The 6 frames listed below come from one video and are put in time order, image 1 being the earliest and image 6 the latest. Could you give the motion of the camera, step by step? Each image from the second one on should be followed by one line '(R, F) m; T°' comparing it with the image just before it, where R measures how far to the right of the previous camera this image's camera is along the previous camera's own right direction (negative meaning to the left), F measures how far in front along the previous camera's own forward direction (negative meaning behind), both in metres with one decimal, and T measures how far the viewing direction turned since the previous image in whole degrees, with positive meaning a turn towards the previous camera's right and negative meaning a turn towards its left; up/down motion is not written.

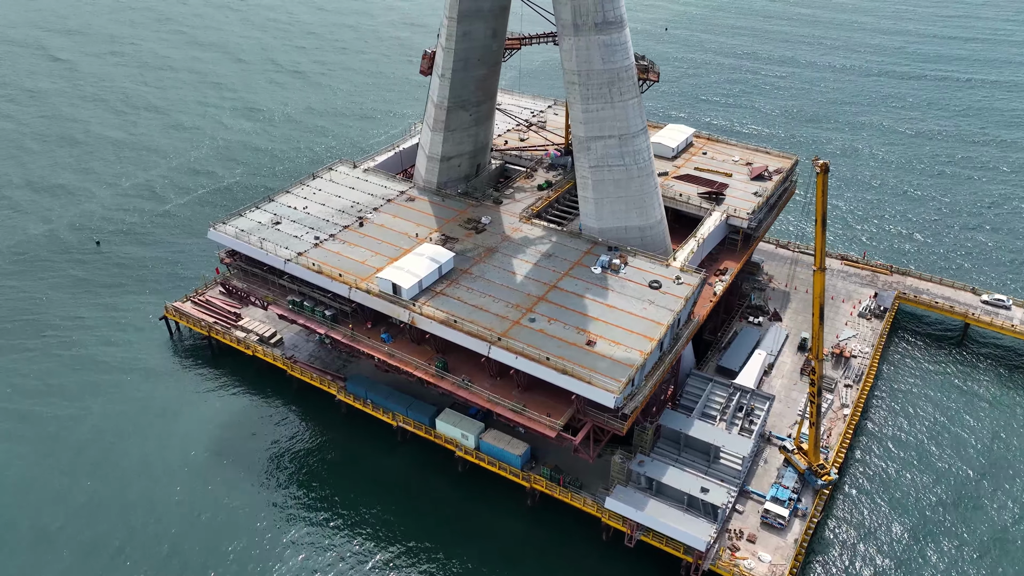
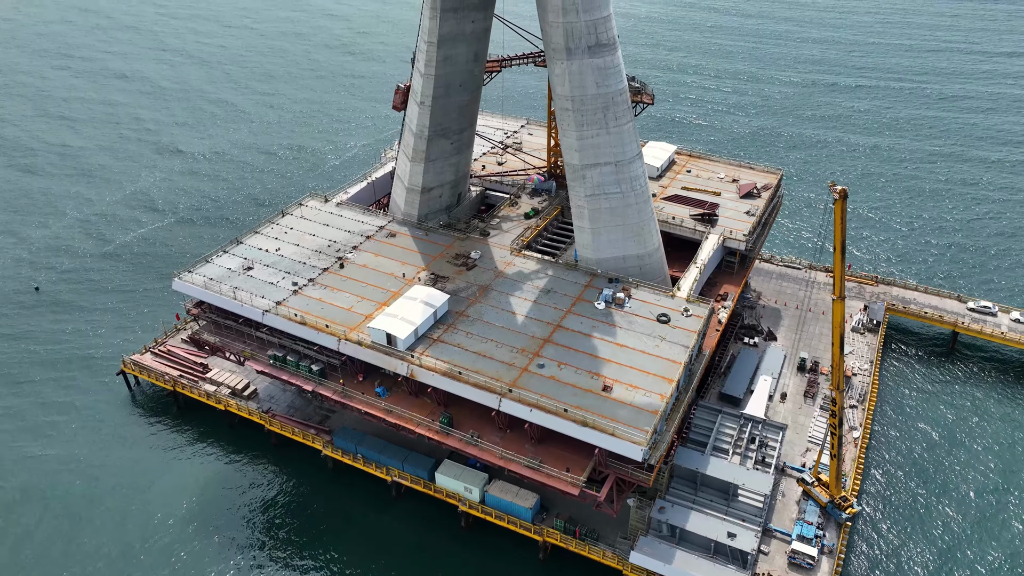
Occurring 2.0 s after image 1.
(-4.3, +4.1) m; +4°
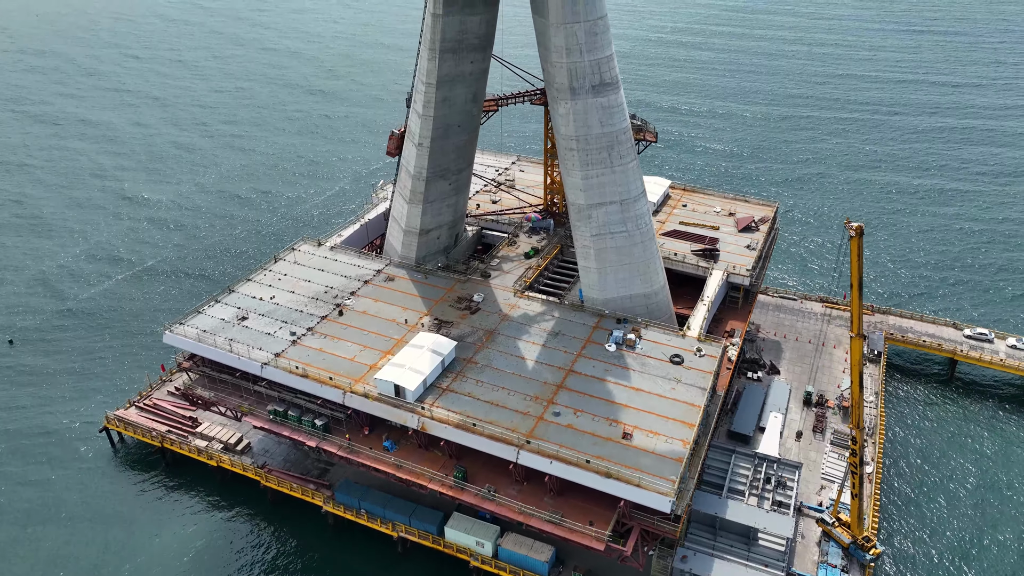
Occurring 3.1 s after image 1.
(-2.9, +1.7) m; +2°
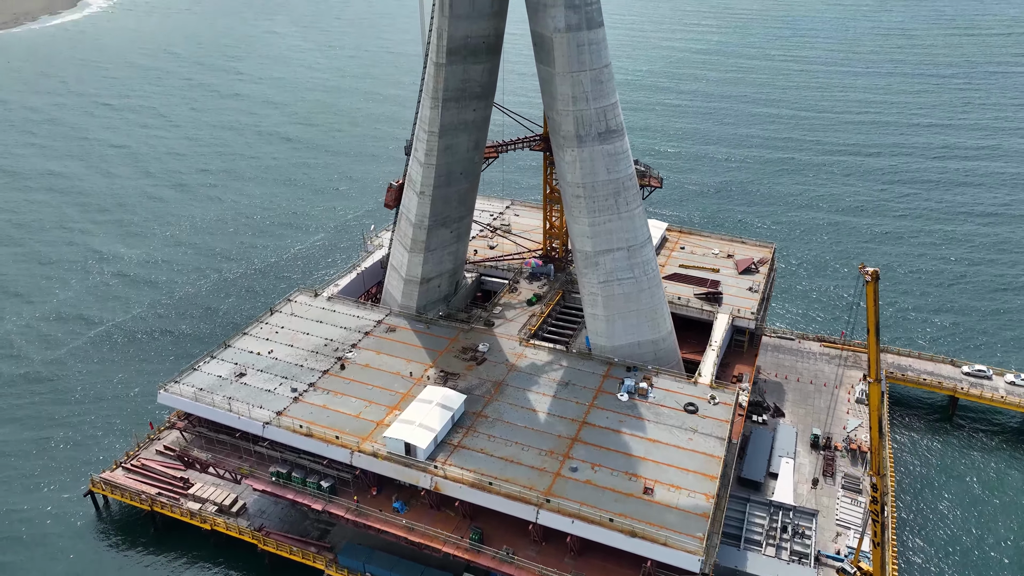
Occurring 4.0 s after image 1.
(-2.7, +1.3) m; +2°
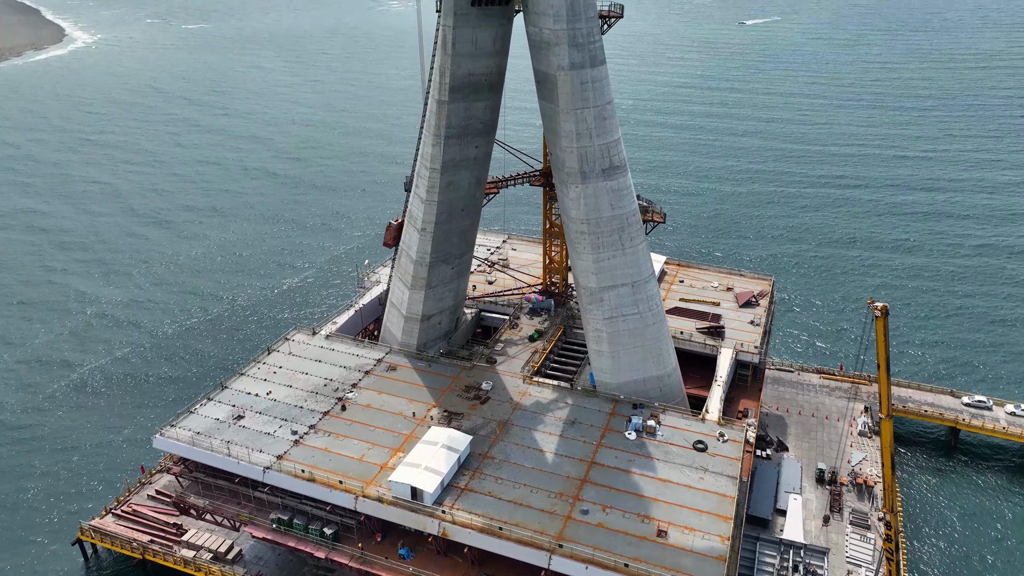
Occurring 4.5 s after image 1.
(-1.5, +0.7) m; +1°
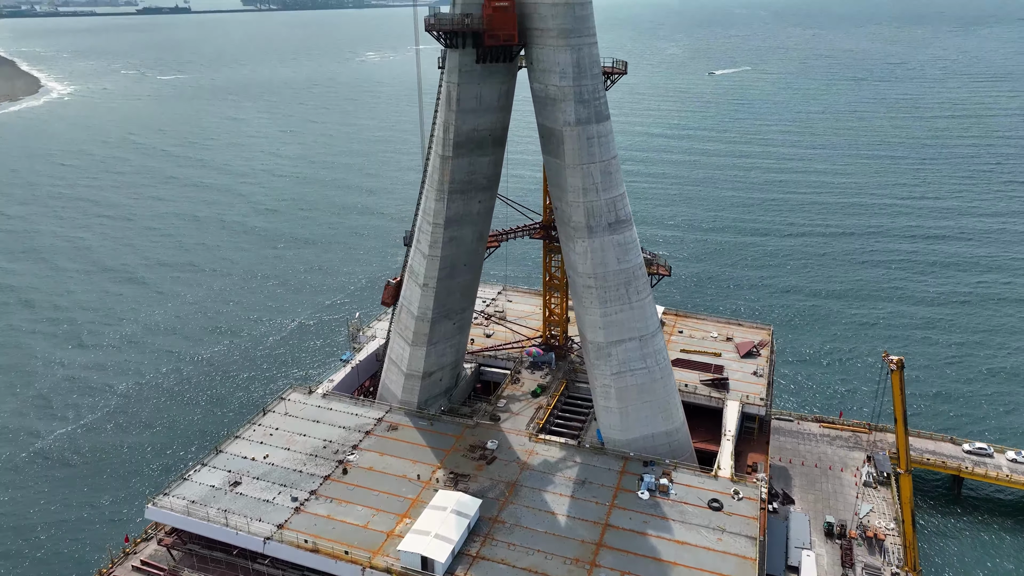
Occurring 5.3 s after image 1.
(-2.3, +1.1) m; +2°
